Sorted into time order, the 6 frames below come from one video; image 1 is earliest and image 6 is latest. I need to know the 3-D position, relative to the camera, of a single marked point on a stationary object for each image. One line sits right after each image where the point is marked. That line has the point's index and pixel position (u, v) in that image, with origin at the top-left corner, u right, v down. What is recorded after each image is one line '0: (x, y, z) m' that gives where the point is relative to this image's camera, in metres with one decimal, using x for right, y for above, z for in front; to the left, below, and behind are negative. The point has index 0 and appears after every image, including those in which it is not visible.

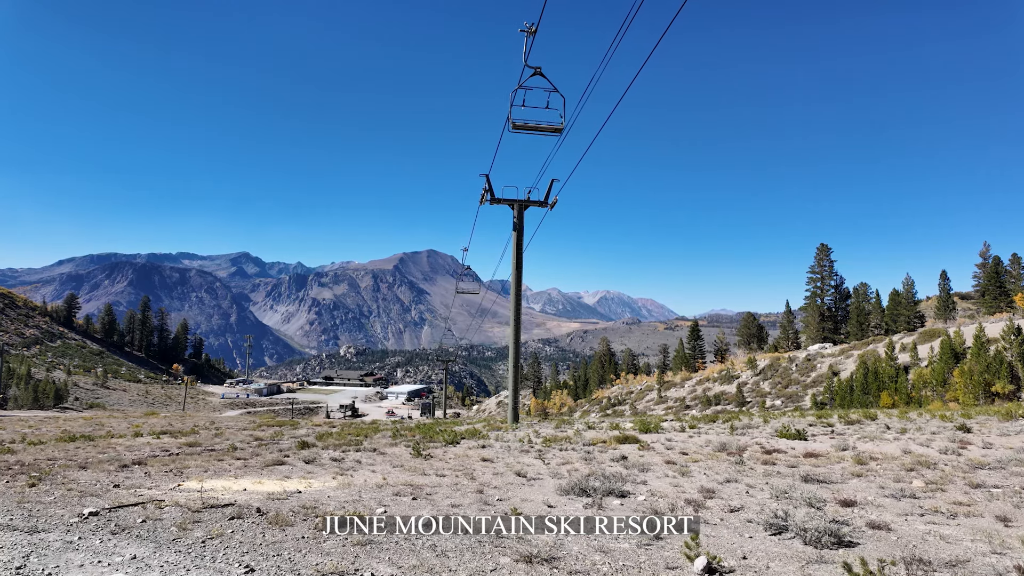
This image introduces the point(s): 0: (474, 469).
0: (-1.1, -5.8, +14.3) m
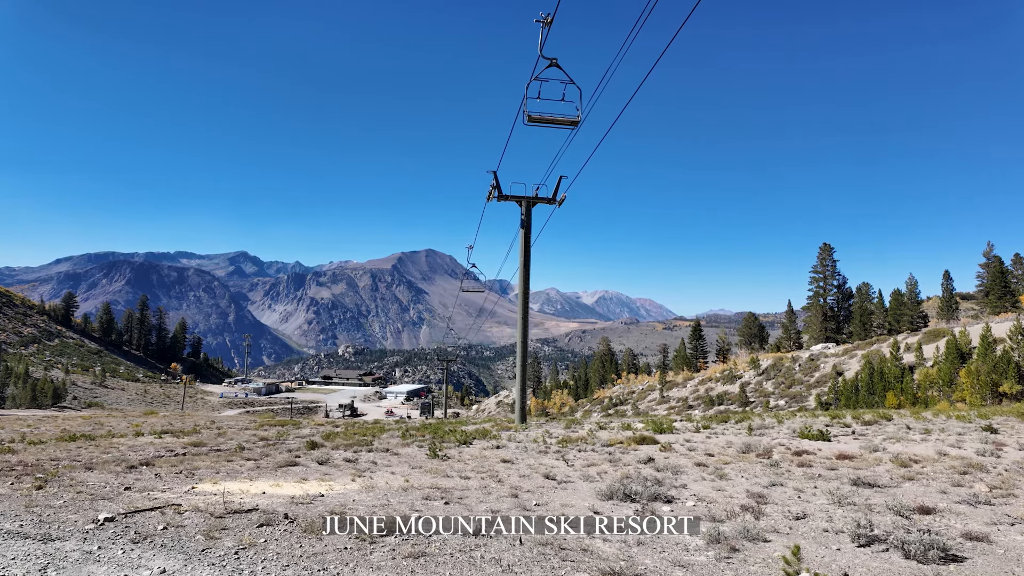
0: (-0.3, -5.6, +13.8) m
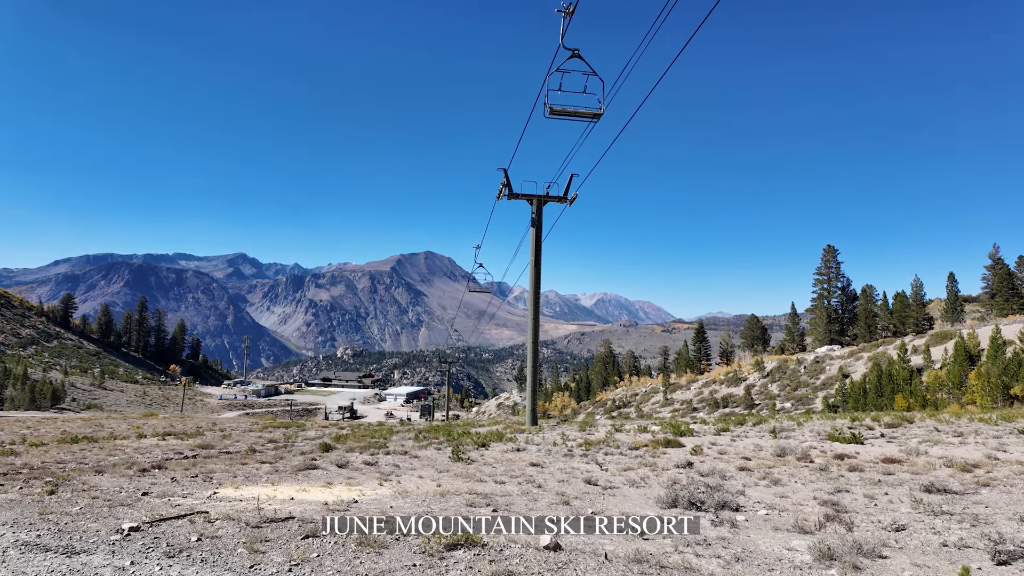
0: (+0.7, -5.4, +13.1) m
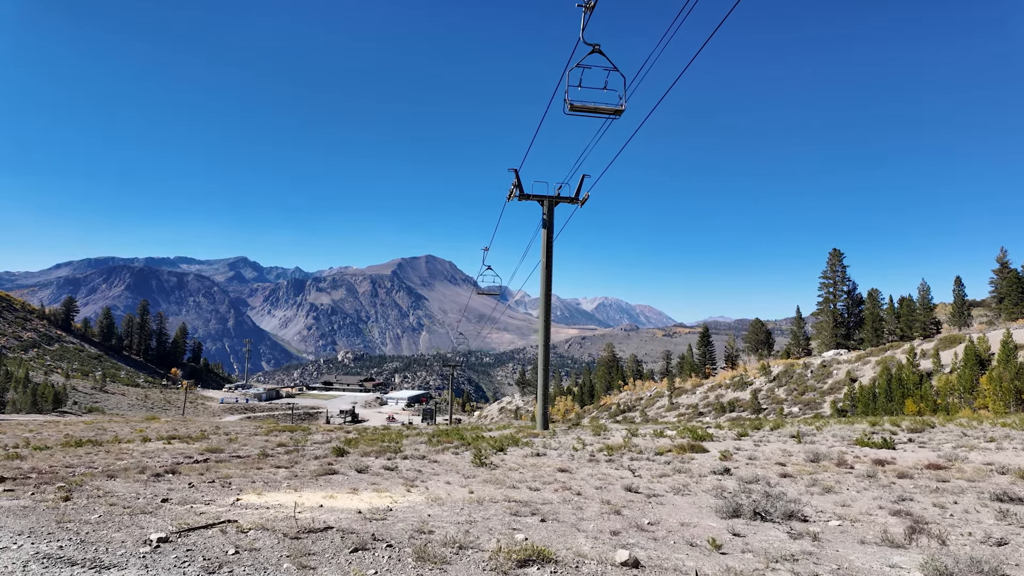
0: (+1.5, -5.4, +12.6) m
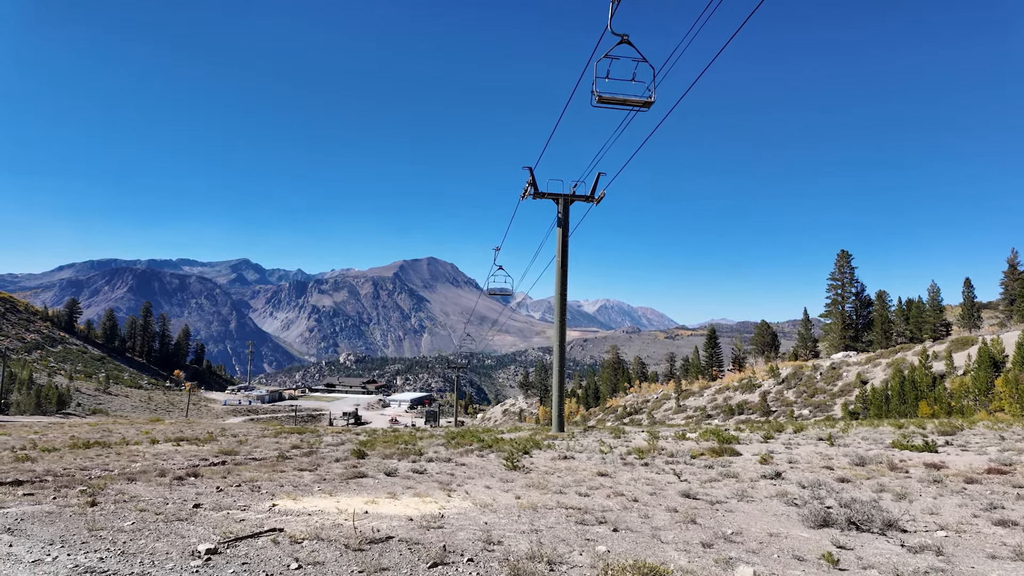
0: (+2.7, -5.2, +11.9) m
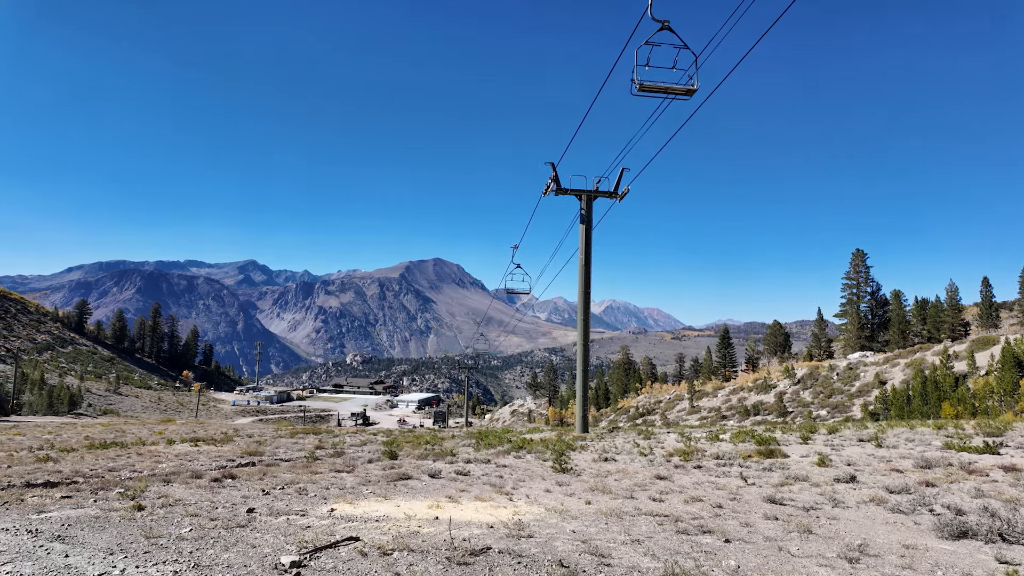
0: (+4.3, -5.0, +11.2) m
